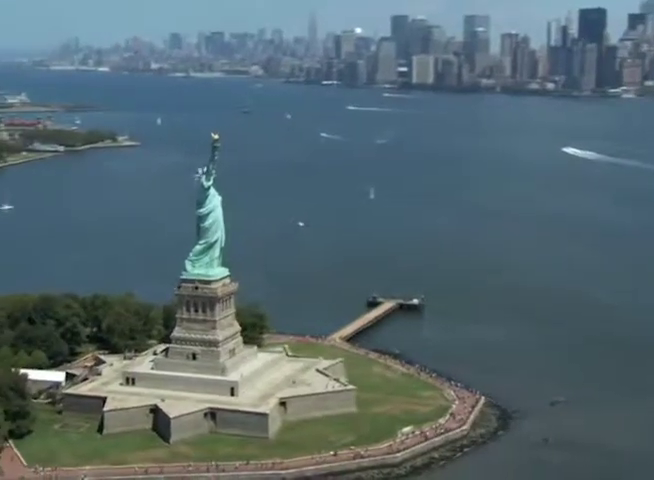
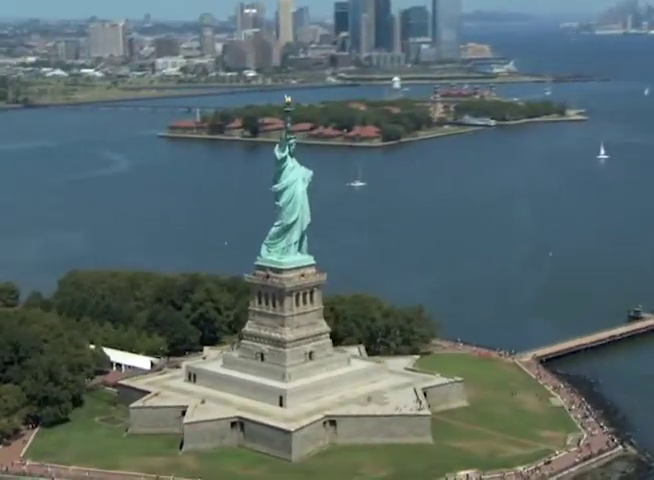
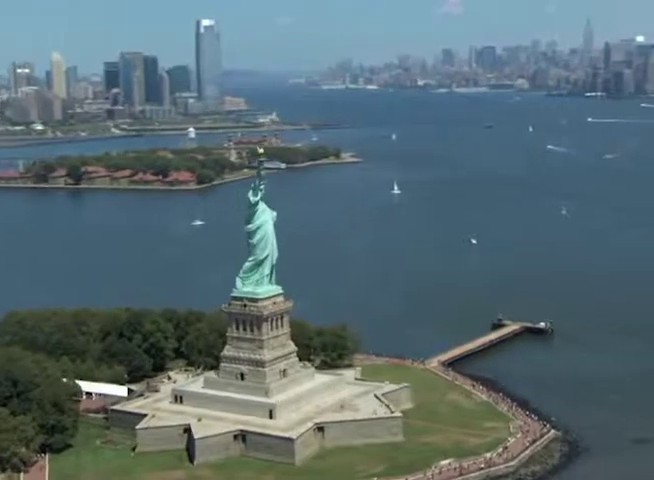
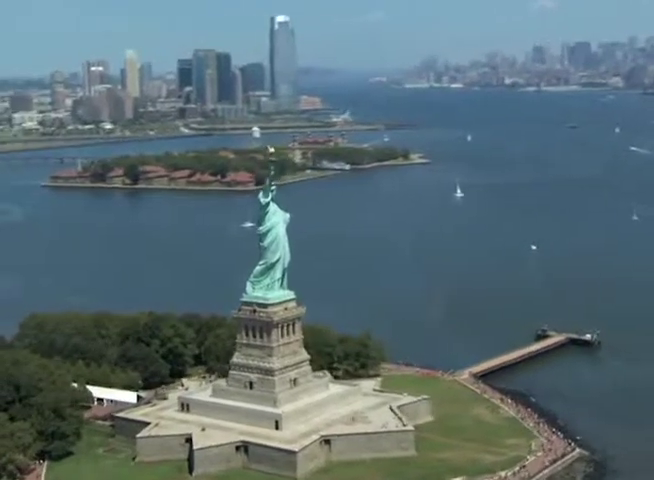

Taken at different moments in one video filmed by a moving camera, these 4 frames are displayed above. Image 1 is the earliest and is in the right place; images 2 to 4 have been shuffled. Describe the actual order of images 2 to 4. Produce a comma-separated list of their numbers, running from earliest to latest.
3, 4, 2
